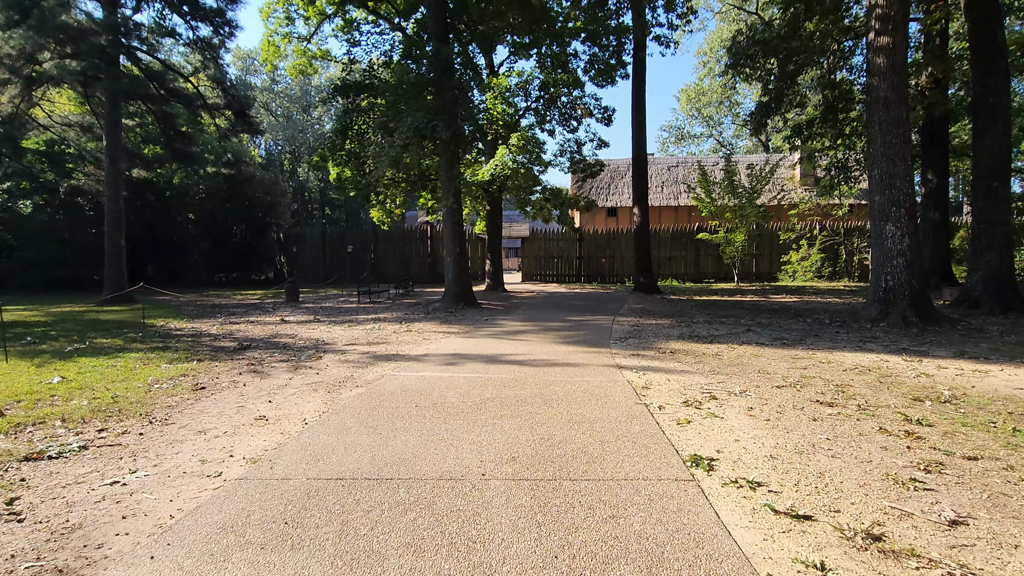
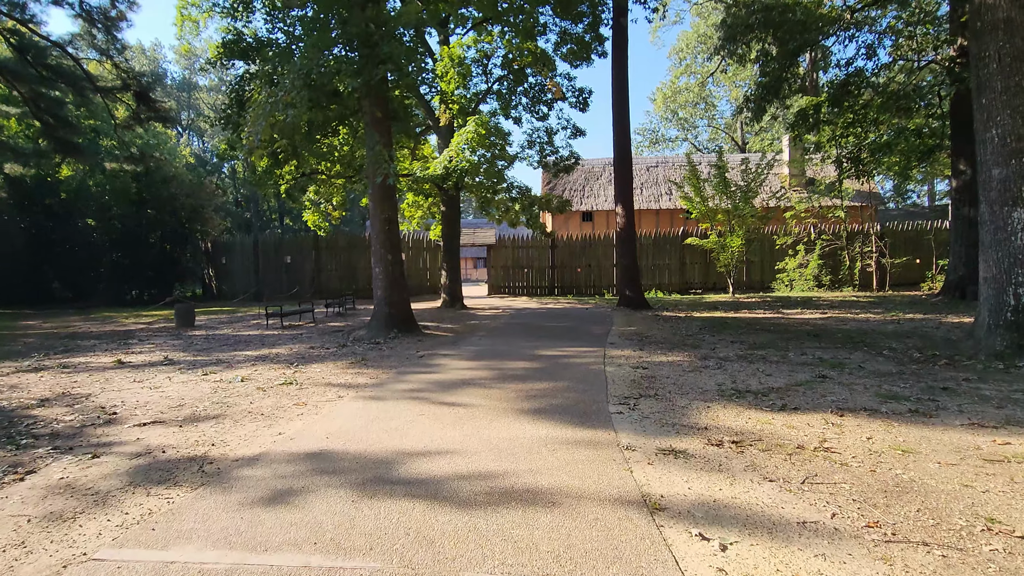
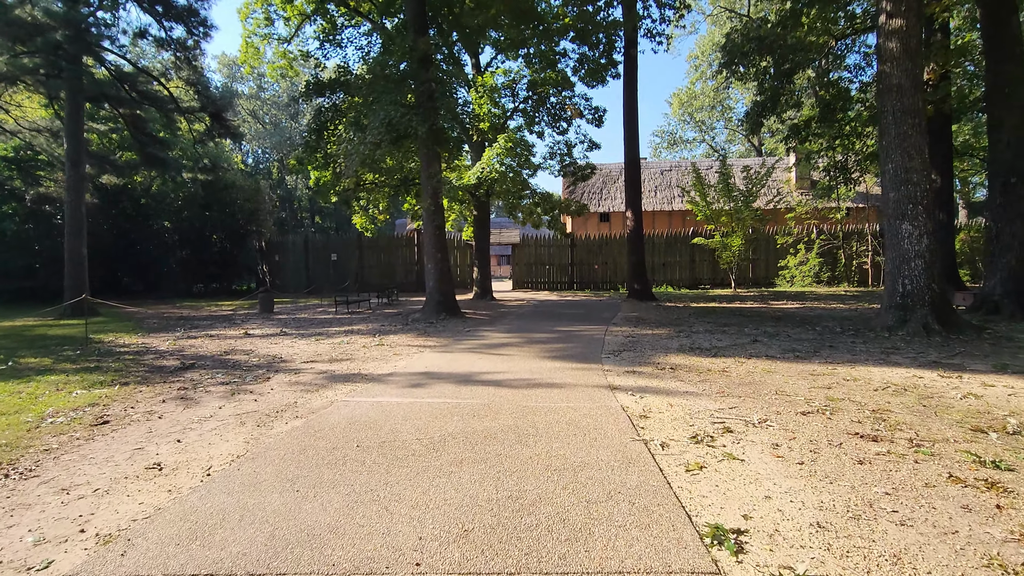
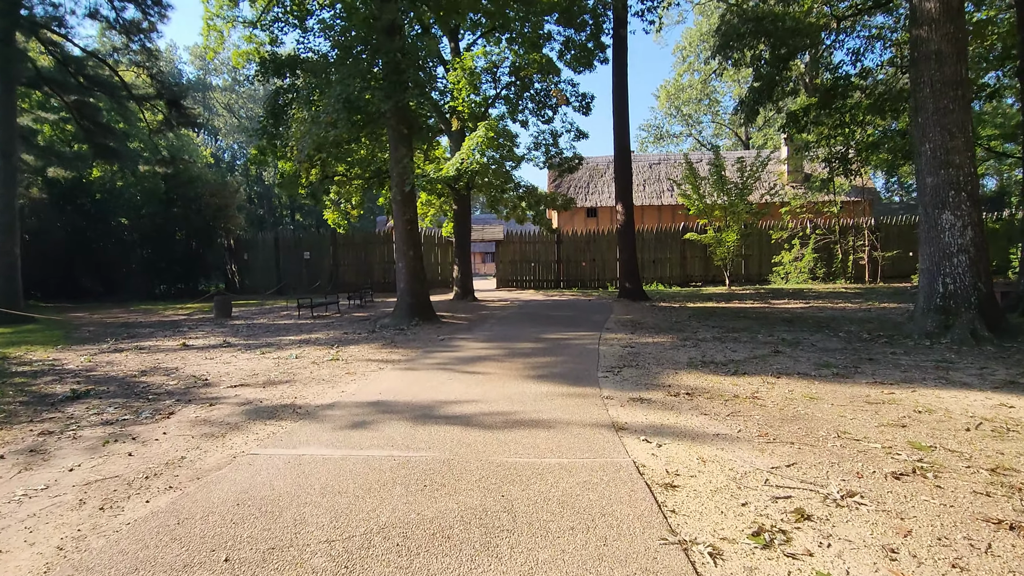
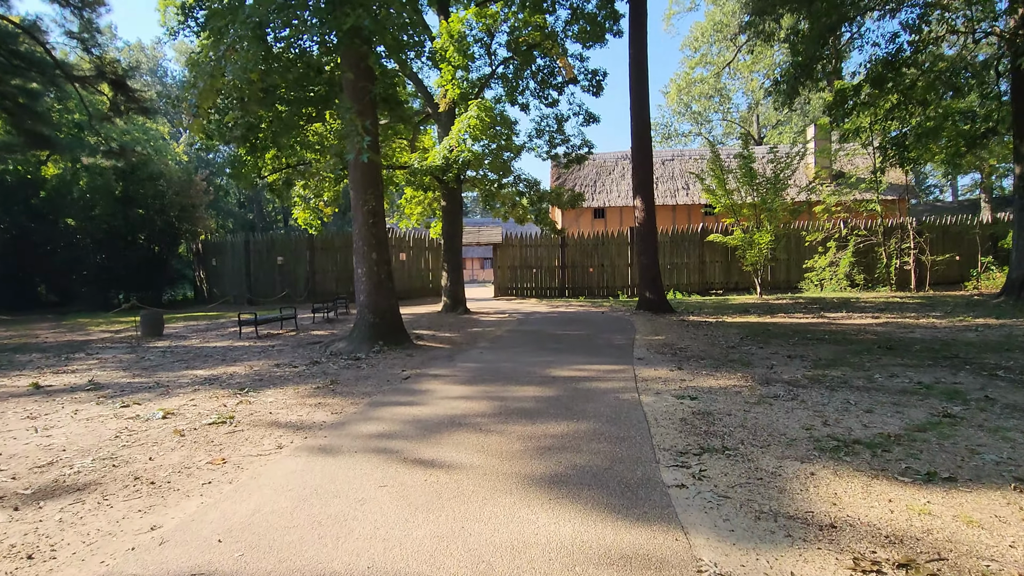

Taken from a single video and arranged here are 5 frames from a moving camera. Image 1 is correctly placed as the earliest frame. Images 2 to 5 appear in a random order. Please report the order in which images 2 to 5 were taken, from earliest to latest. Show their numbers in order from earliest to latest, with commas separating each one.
3, 4, 2, 5
